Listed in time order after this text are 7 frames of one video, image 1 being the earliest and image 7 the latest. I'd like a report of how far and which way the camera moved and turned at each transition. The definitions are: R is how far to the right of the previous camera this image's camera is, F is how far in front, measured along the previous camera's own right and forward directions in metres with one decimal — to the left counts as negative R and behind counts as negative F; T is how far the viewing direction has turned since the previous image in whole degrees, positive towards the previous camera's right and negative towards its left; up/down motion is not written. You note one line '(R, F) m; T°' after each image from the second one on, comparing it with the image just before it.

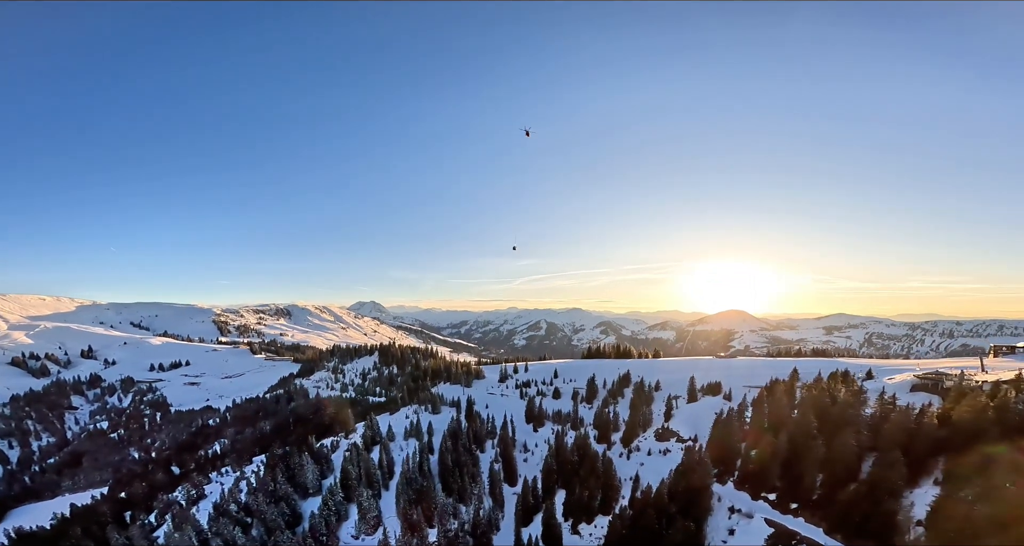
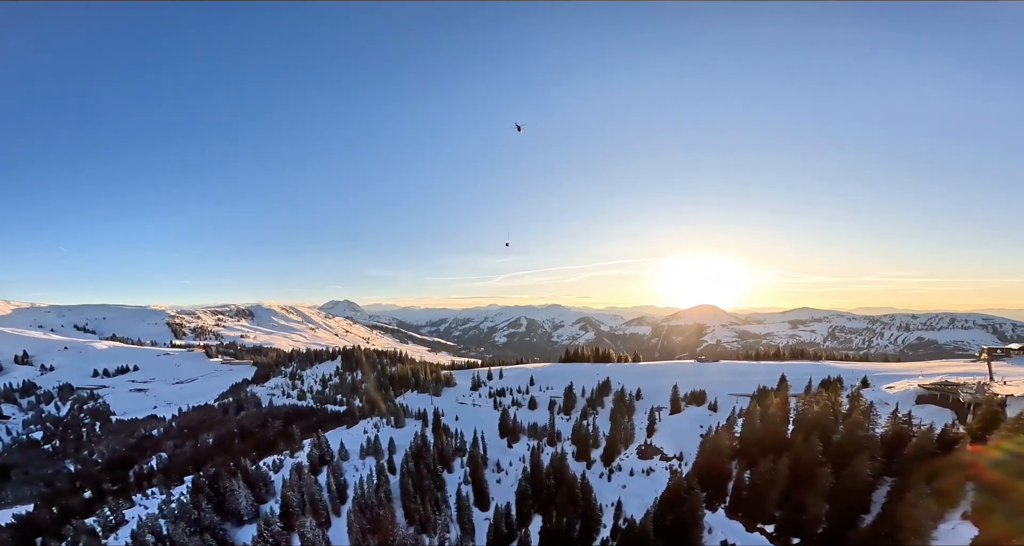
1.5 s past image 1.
(+1.9, +8.1) m; +2°
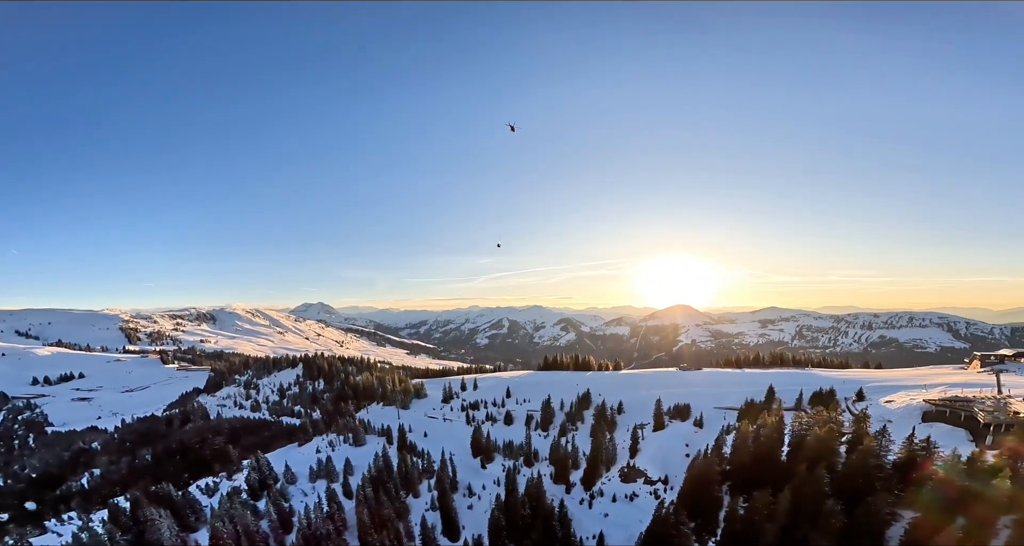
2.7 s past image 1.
(+1.5, +6.7) m; +2°
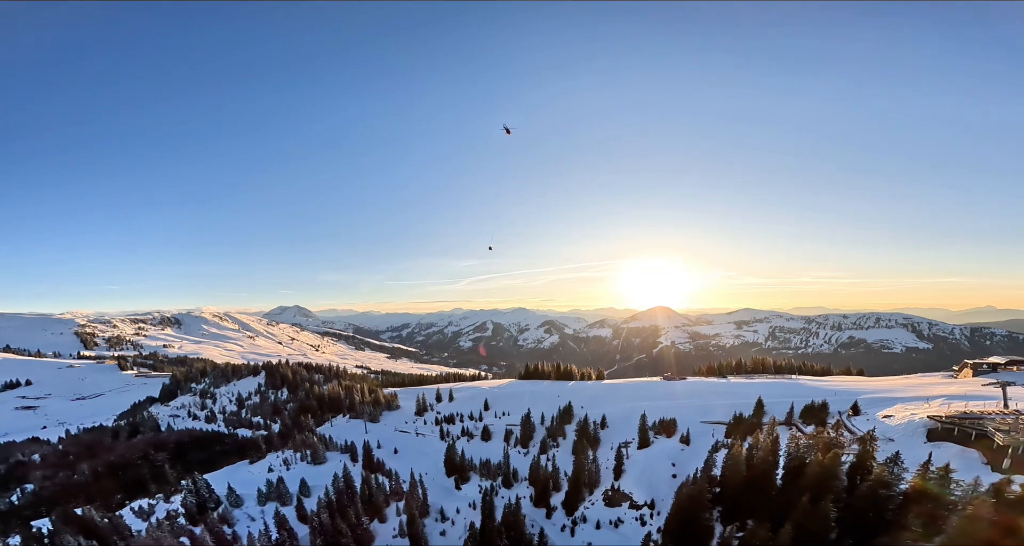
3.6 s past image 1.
(+1.0, +5.3) m; +2°
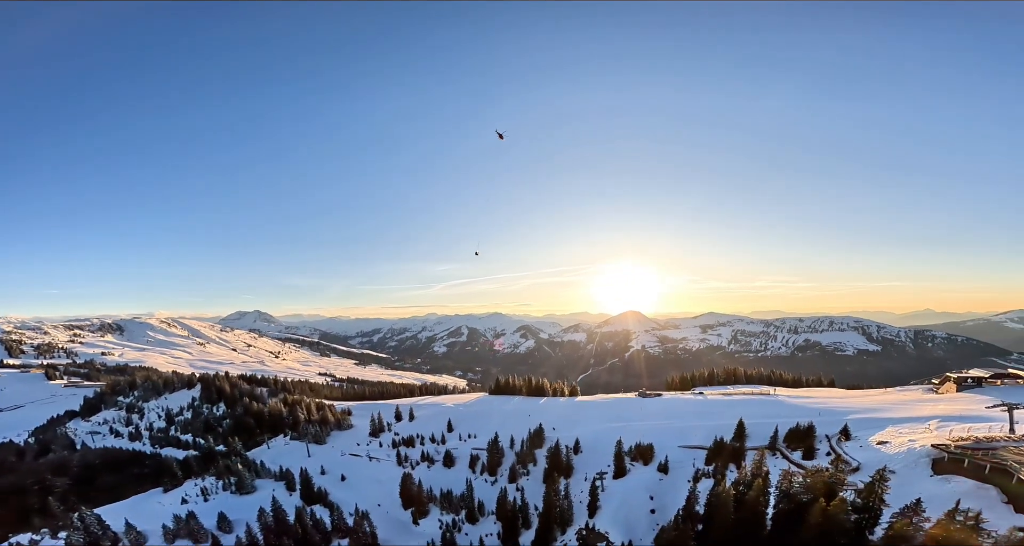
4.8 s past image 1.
(+1.2, +7.1) m; +3°
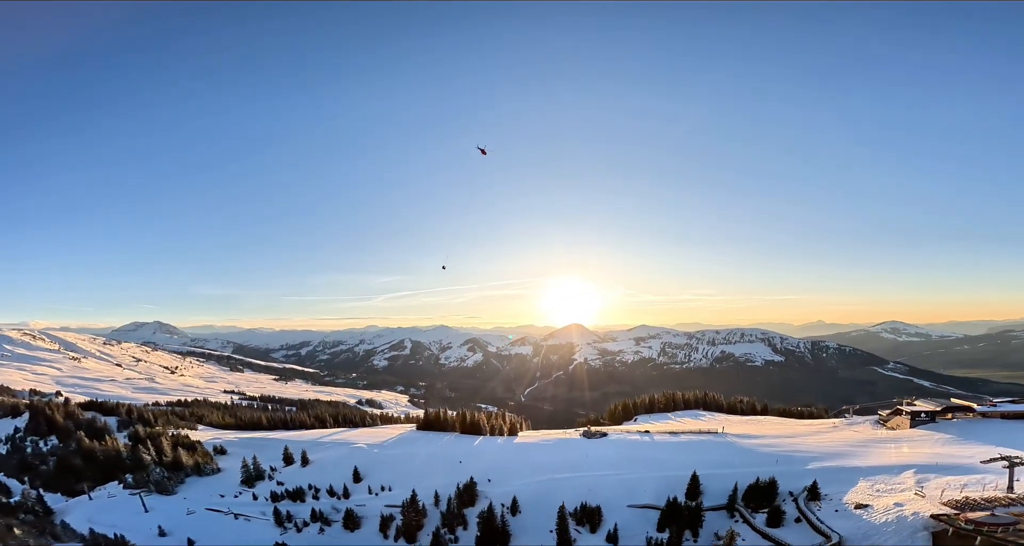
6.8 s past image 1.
(+1.9, +11.7) m; +7°
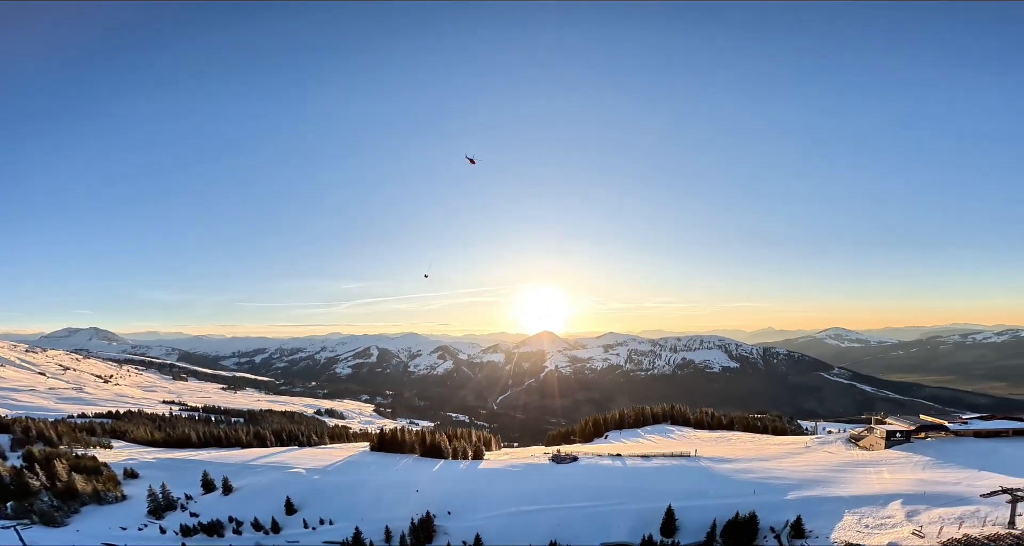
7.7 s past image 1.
(+0.4, +5.8) m; +4°
